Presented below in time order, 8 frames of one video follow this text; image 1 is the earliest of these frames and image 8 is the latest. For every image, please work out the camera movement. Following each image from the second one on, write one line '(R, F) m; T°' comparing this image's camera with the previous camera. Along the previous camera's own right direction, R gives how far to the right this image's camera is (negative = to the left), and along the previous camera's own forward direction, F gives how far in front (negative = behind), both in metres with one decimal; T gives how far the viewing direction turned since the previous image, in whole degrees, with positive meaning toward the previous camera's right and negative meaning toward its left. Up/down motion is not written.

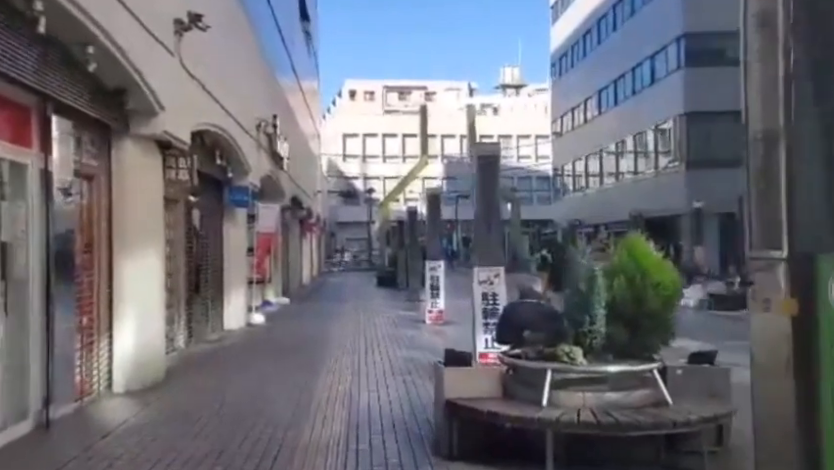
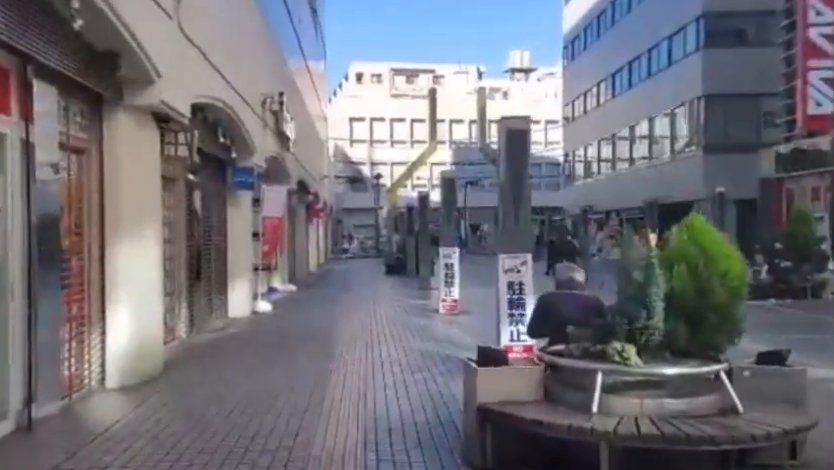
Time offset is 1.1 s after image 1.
(-0.2, +0.9) m; 0°
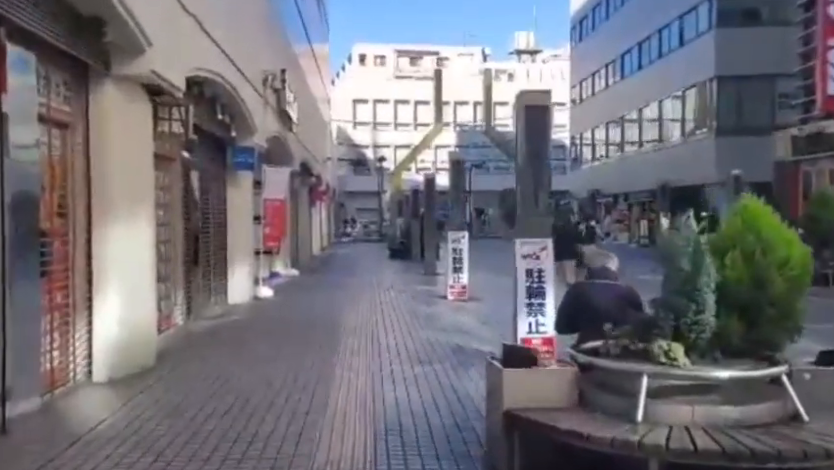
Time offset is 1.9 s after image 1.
(-0.1, +0.8) m; 0°
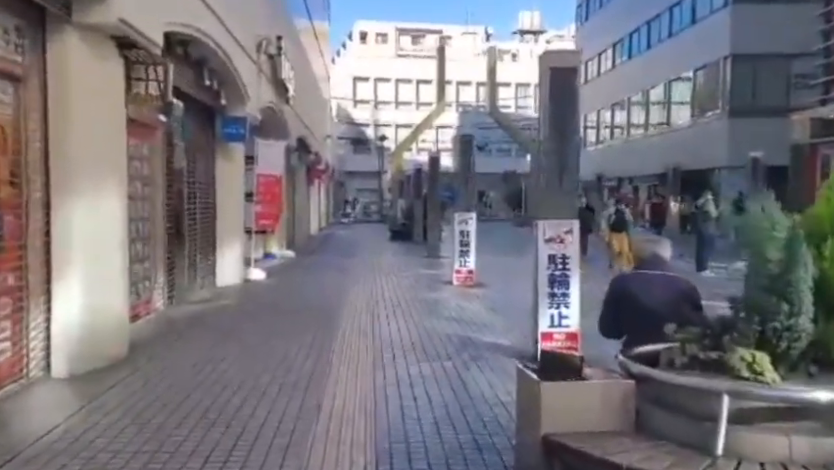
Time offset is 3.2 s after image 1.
(-0.1, +1.2) m; 0°
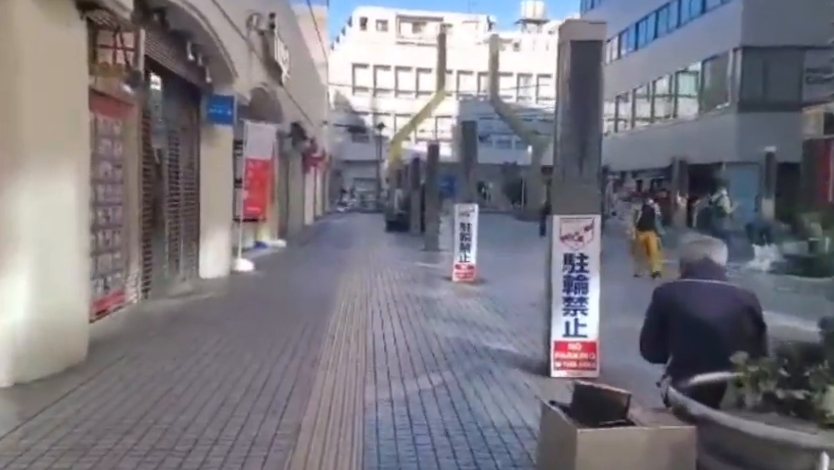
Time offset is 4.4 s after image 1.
(0.0, +1.0) m; 0°
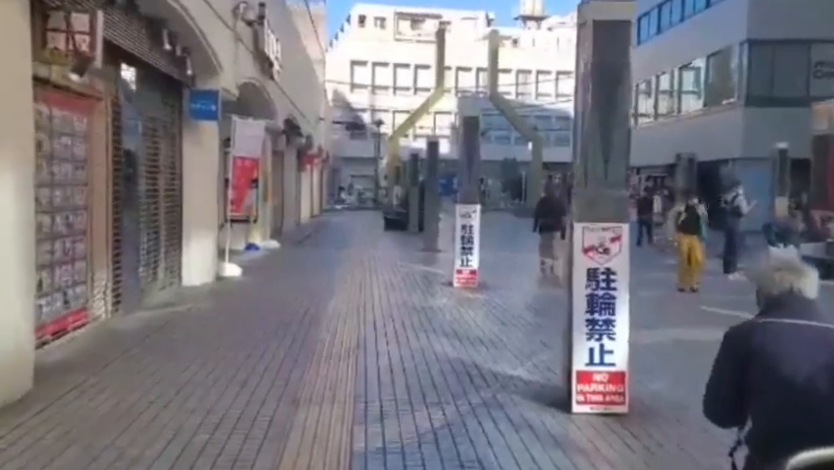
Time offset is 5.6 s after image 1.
(0.0, +1.1) m; 0°
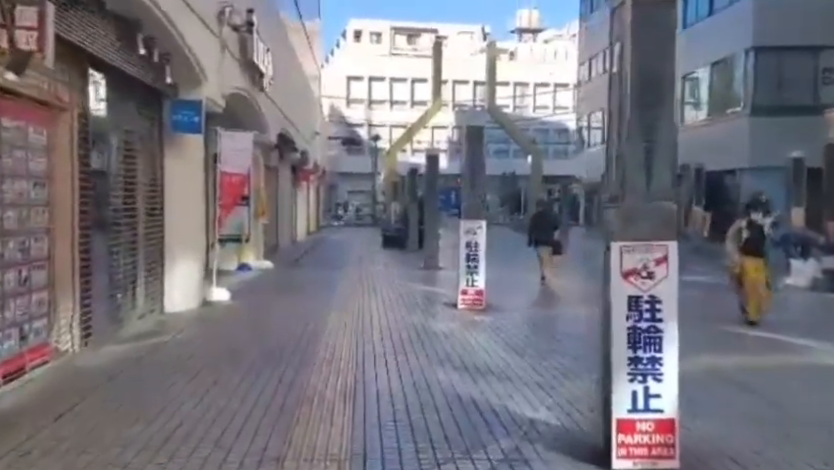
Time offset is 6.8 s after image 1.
(-0.1, +1.1) m; 0°
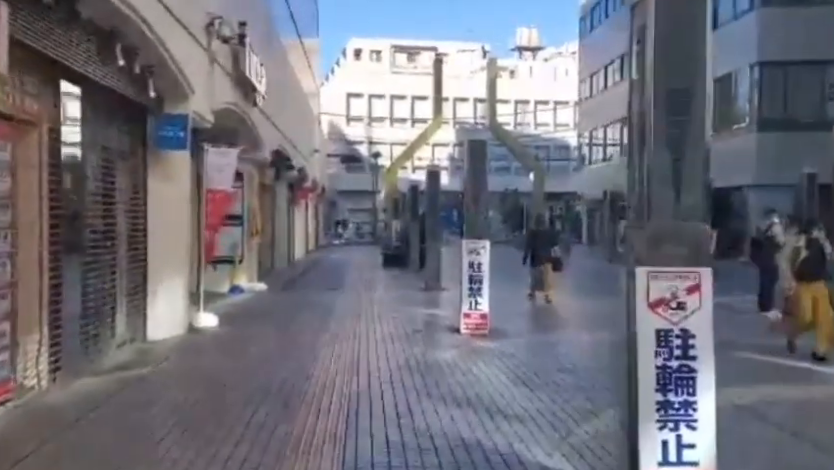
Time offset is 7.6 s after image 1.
(0.0, +0.7) m; 0°
